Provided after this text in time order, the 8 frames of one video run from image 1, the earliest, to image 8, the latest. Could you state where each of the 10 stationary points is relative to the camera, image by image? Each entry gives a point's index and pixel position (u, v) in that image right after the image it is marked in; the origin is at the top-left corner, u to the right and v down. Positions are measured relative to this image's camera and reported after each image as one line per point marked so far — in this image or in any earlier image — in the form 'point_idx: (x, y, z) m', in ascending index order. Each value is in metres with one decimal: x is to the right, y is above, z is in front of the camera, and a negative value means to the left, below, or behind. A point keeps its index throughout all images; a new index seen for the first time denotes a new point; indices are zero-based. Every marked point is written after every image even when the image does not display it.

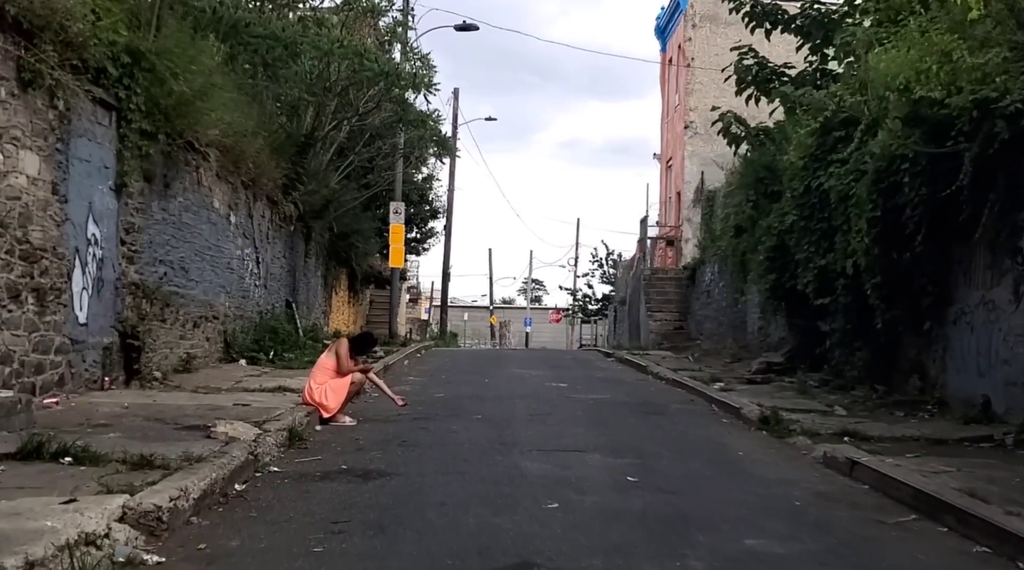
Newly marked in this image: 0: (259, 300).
0: (-4.4, -0.3, +17.7) m
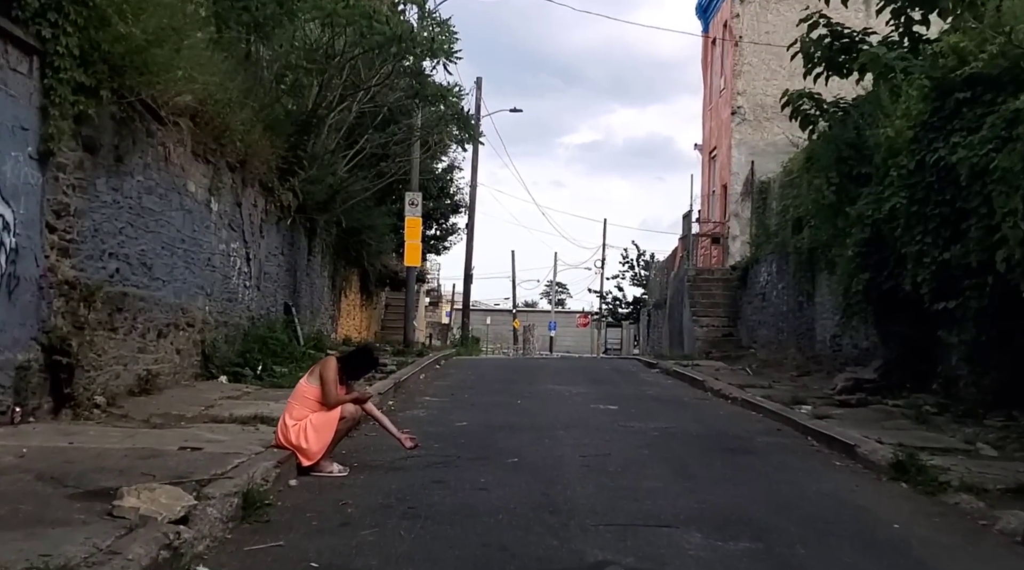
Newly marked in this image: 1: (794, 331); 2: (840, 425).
0: (-3.9, -0.3, +15.1) m
1: (+5.3, -0.9, +18.8) m
2: (+3.3, -1.4, +10.1) m
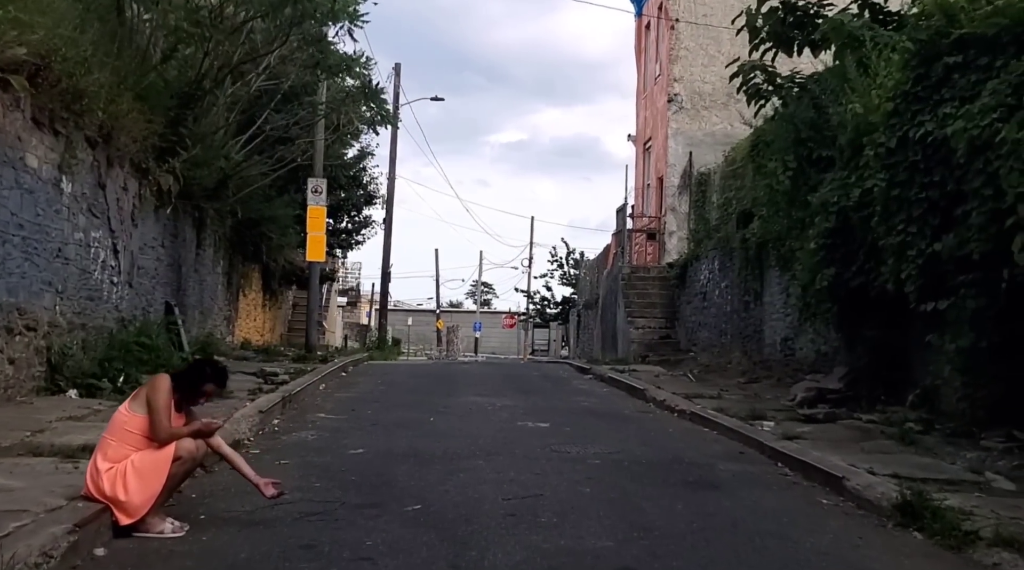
0: (-5.0, -0.2, +12.9) m
1: (+3.9, -0.9, +17.3) m
2: (+2.5, -1.4, +8.5) m
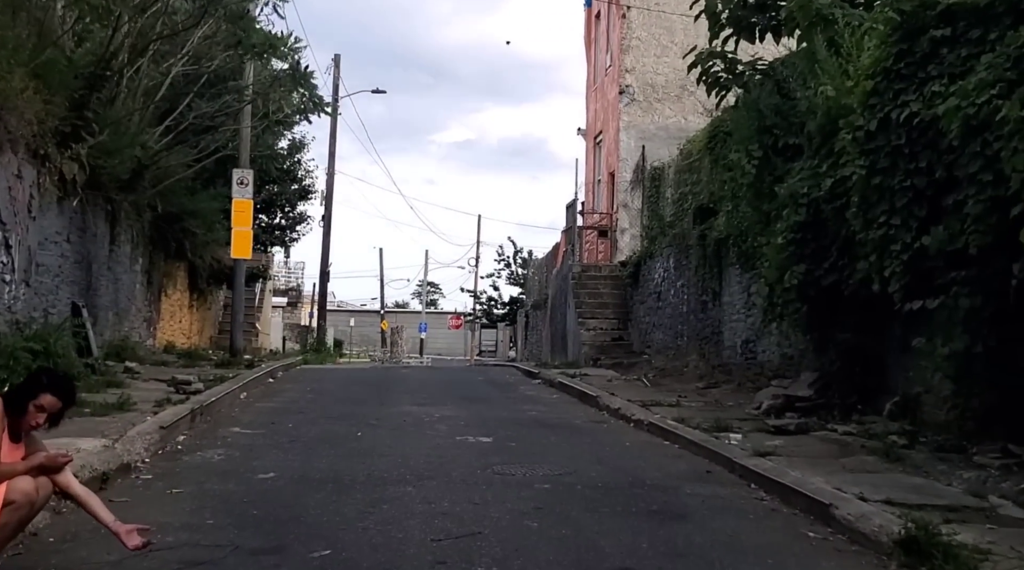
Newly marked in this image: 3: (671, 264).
0: (-5.7, -0.2, +11.5) m
1: (+3.0, -0.8, +16.3) m
2: (+2.1, -1.3, +7.5) m
3: (+2.9, +0.4, +18.7) m
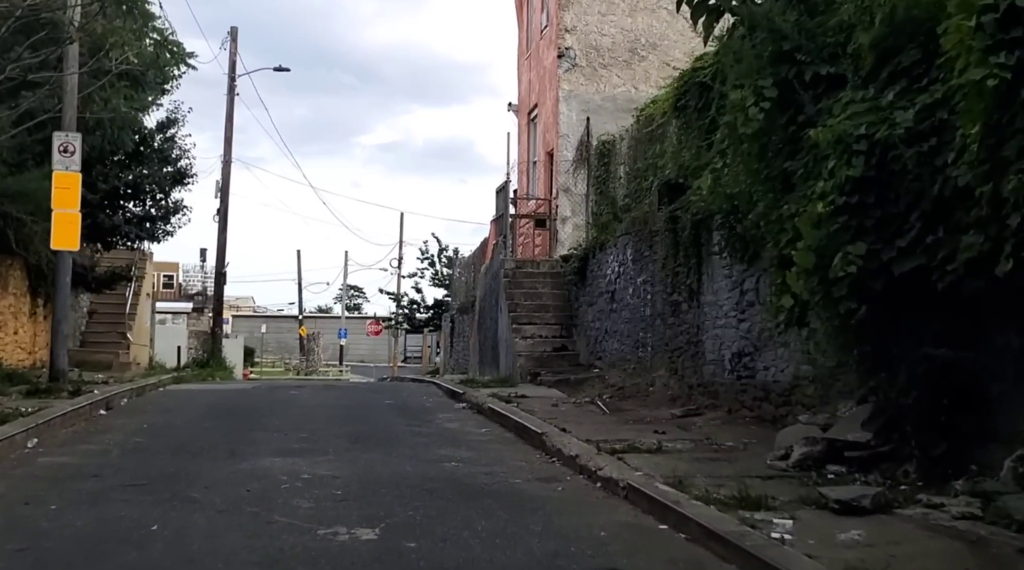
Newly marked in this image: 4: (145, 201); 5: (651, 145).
0: (-6.4, -0.2, +7.4) m
1: (+1.9, -0.8, +12.8) m
2: (+1.6, -1.3, +3.9) m
3: (+1.7, +0.4, +15.2) m
4: (-7.1, +1.6, +19.7) m
5: (+1.9, +2.0, +14.5) m
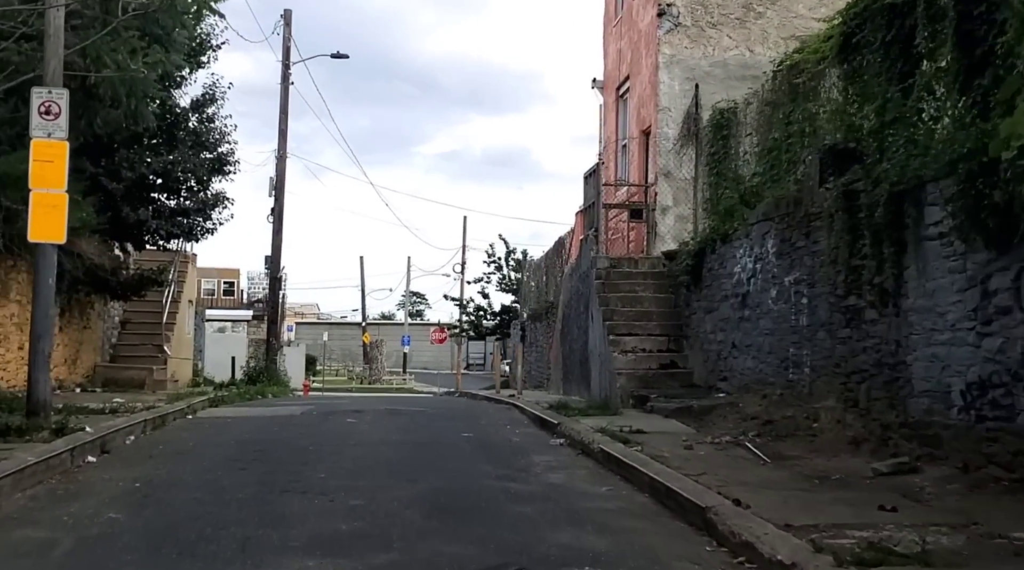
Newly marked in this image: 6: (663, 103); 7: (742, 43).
0: (-5.6, -0.2, +4.6) m
1: (+3.1, -0.8, +9.5) m
2: (+2.2, -1.2, +0.6) m
3: (+2.9, +0.4, +11.9) m
4: (-5.5, +1.5, +16.9) m
5: (+3.1, +2.0, +11.2) m
6: (+2.6, +3.1, +17.1) m
7: (+3.9, +4.0, +17.0) m
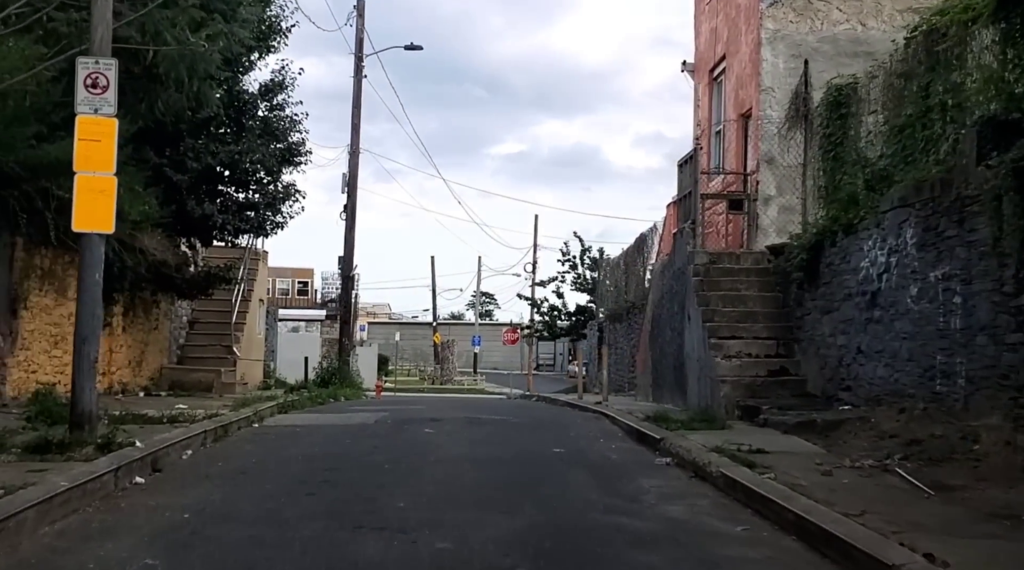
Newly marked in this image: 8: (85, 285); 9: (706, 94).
0: (-5.0, -0.2, +3.7) m
1: (+3.9, -0.8, +7.9) m
2: (+2.5, -1.2, -0.9) m
3: (+4.0, +0.4, +10.3) m
4: (-4.1, +1.6, +15.9) m
5: (+4.1, +2.0, +9.7) m
6: (+3.9, +3.1, +15.6) m
7: (+5.2, +4.1, +15.4) m
8: (-3.5, 0.0, +8.4) m
9: (+3.6, +3.5, +18.4) m
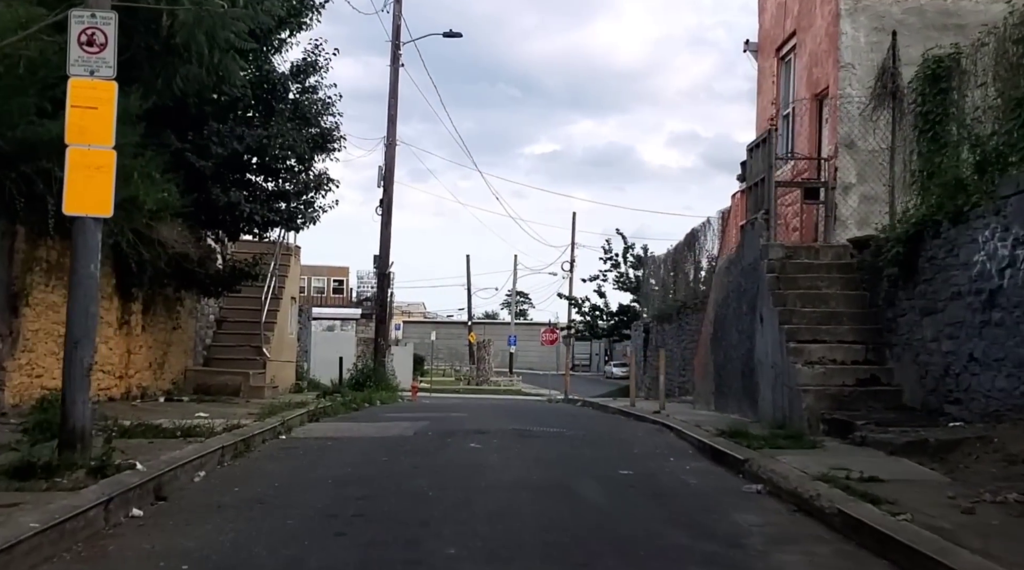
0: (-4.7, -0.2, +2.5) m
1: (+4.4, -0.7, +6.4) m
2: (+2.6, -1.2, -2.3) m
3: (+4.5, +0.5, +8.8) m
4: (-3.4, +1.6, +14.7) m
5: (+4.6, +2.1, +8.1) m
6: (+4.7, +3.1, +14.1) m
7: (+6.0, +4.1, +13.8) m
8: (-3.1, +0.1, +7.1) m
9: (+4.4, +3.5, +16.9) m
